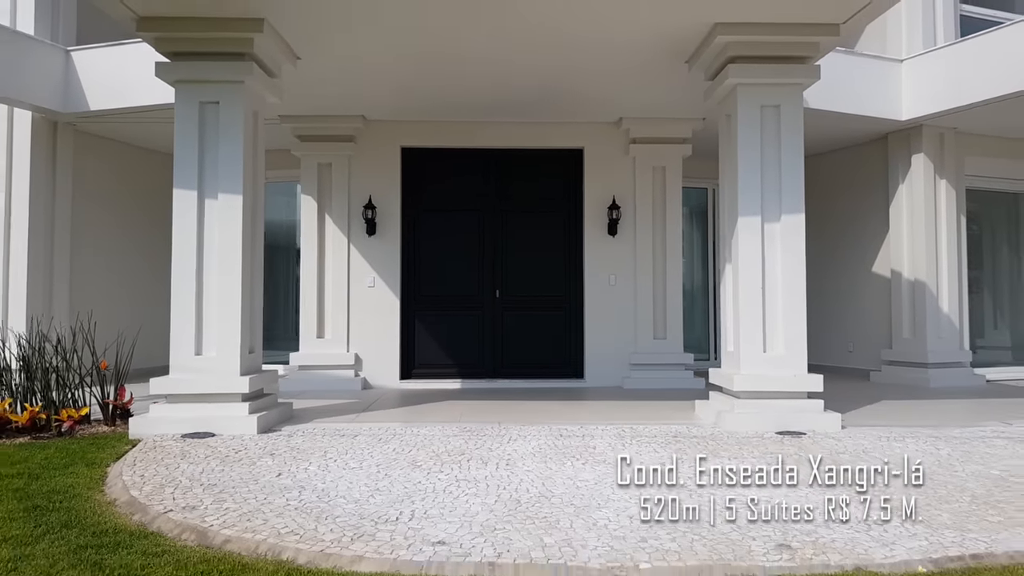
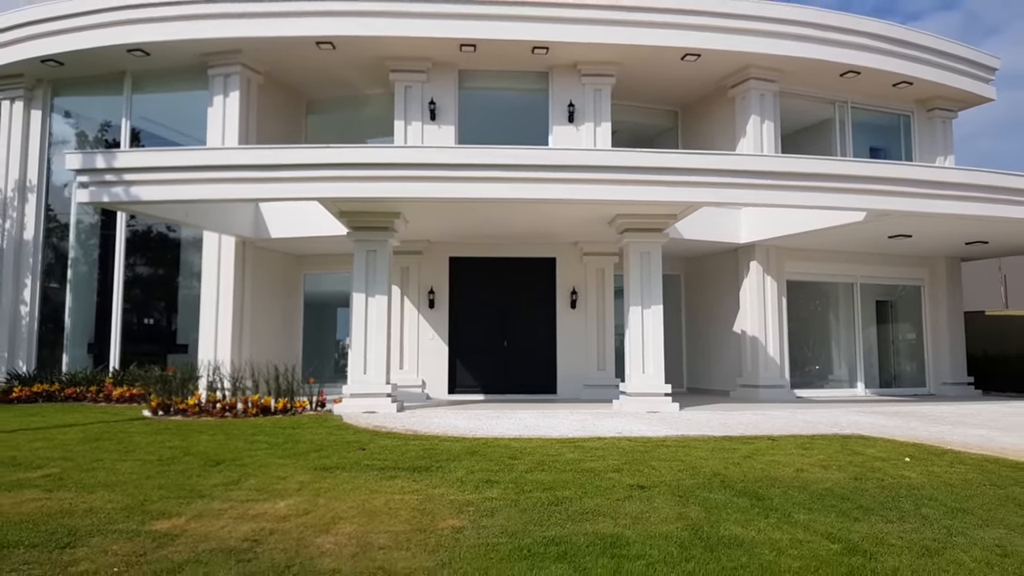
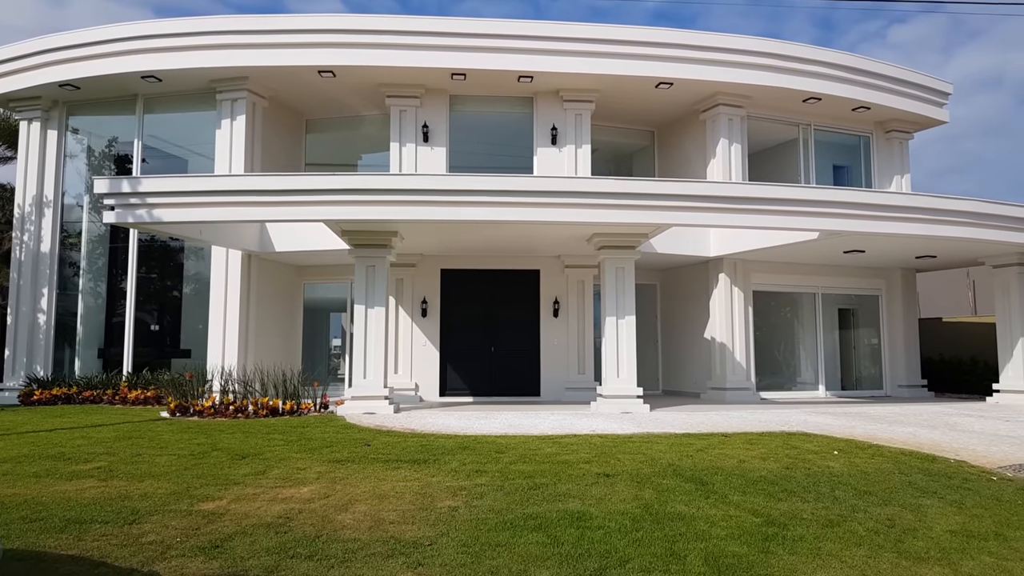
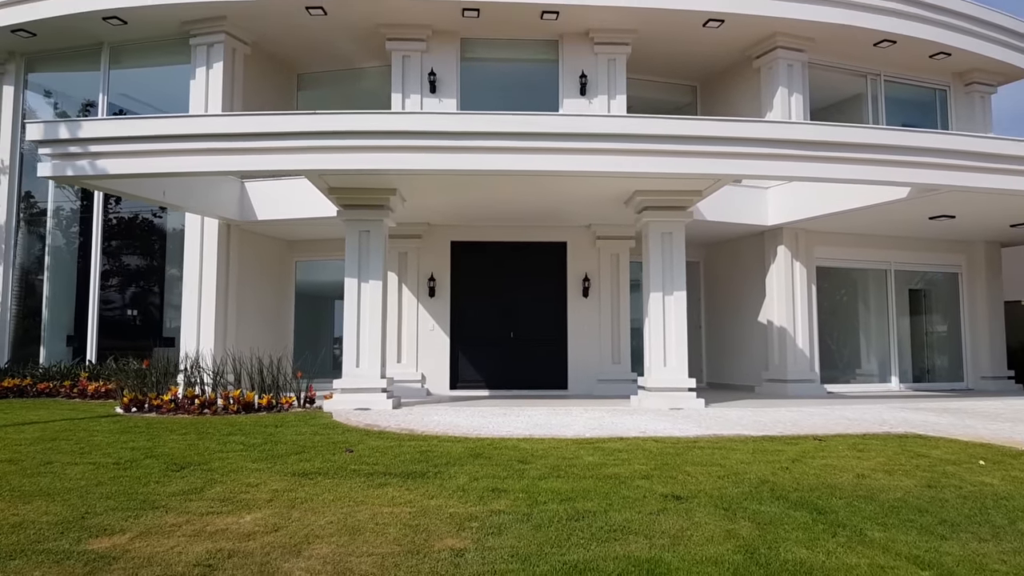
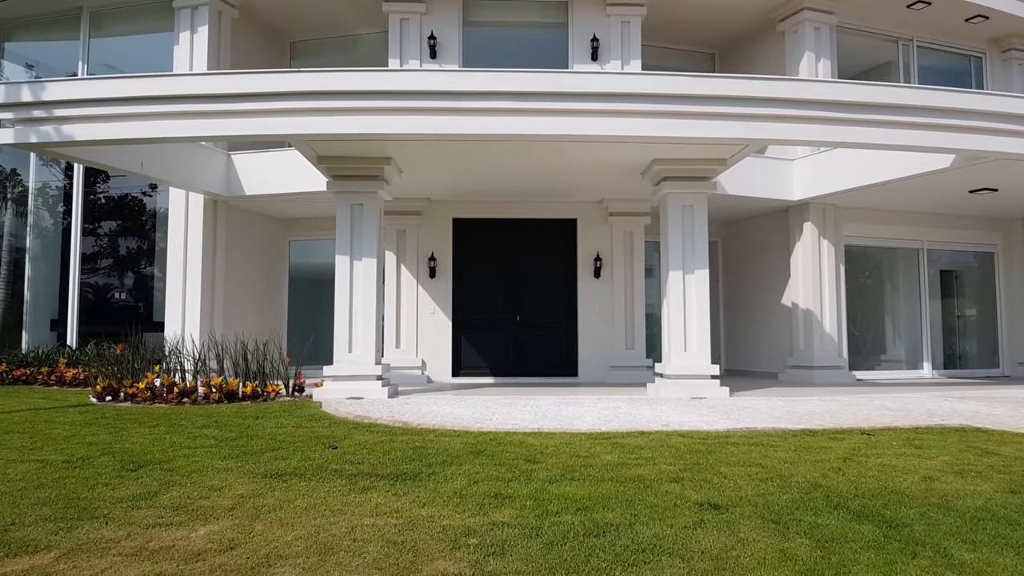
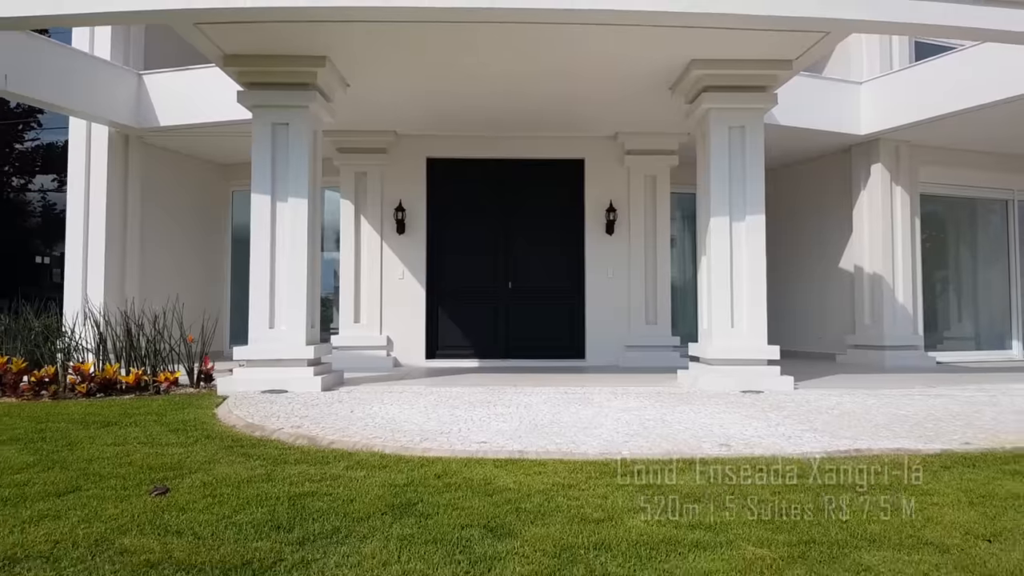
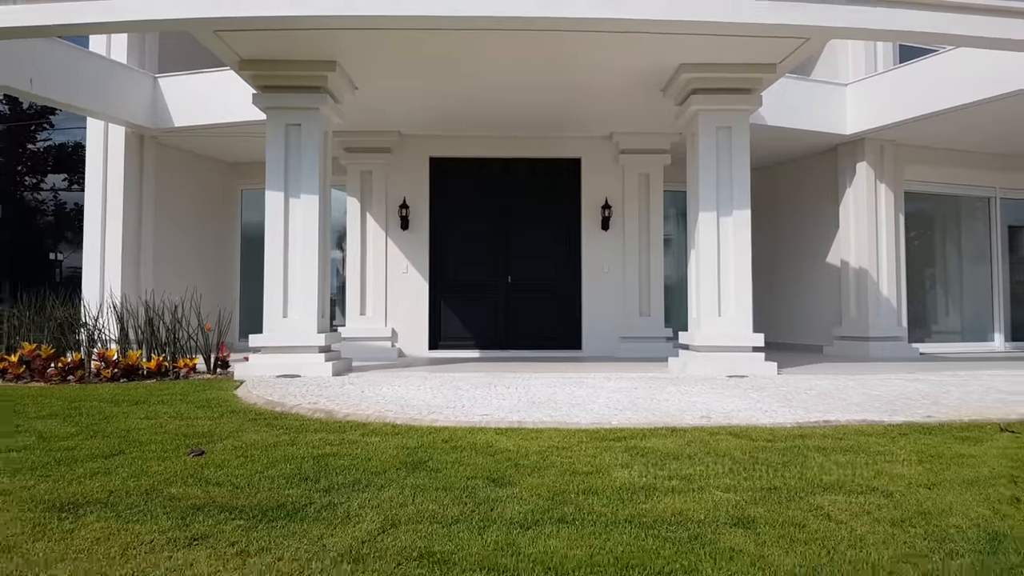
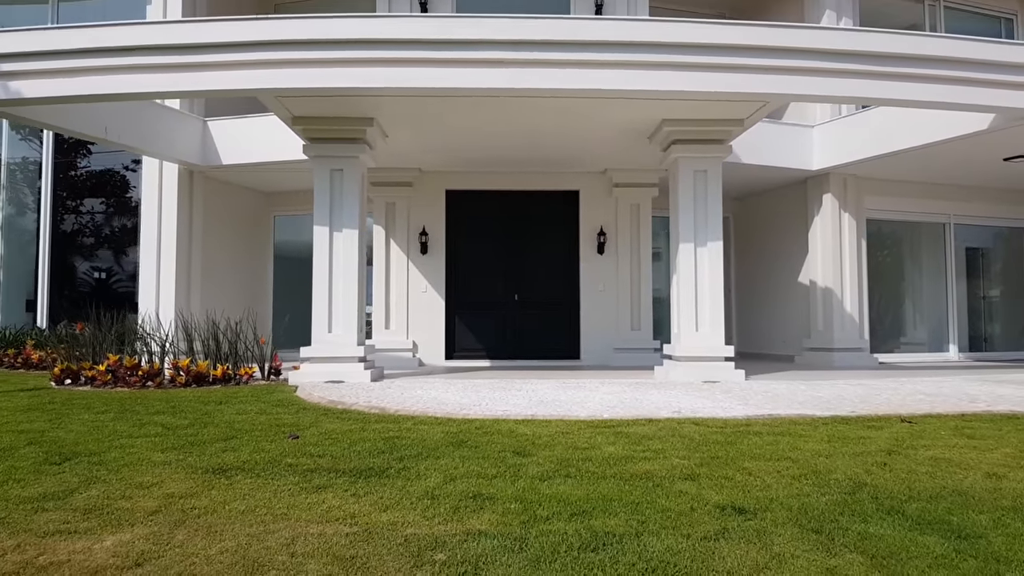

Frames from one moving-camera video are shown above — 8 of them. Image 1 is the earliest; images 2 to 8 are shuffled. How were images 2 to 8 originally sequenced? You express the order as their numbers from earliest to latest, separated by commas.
6, 7, 8, 5, 4, 2, 3
